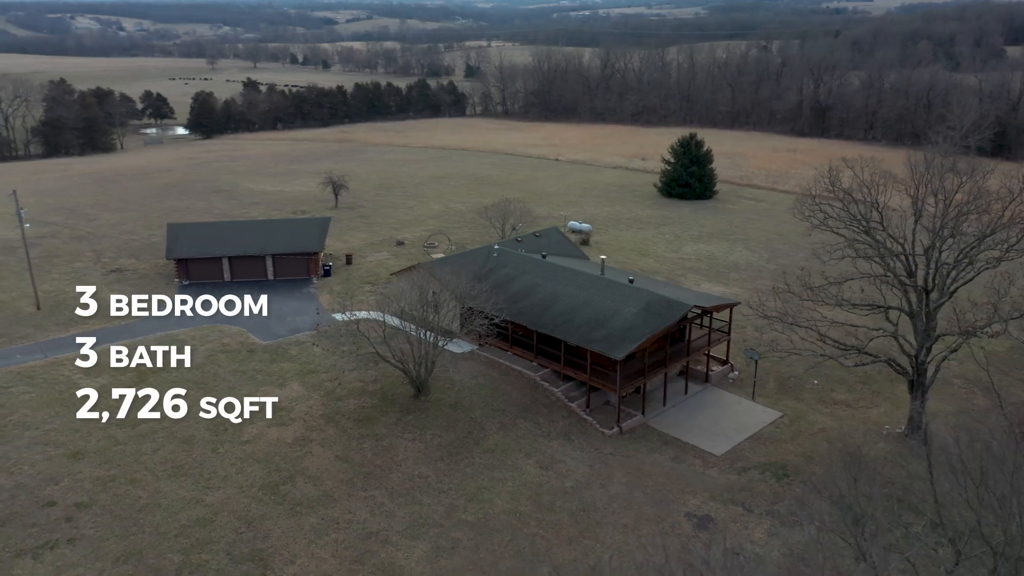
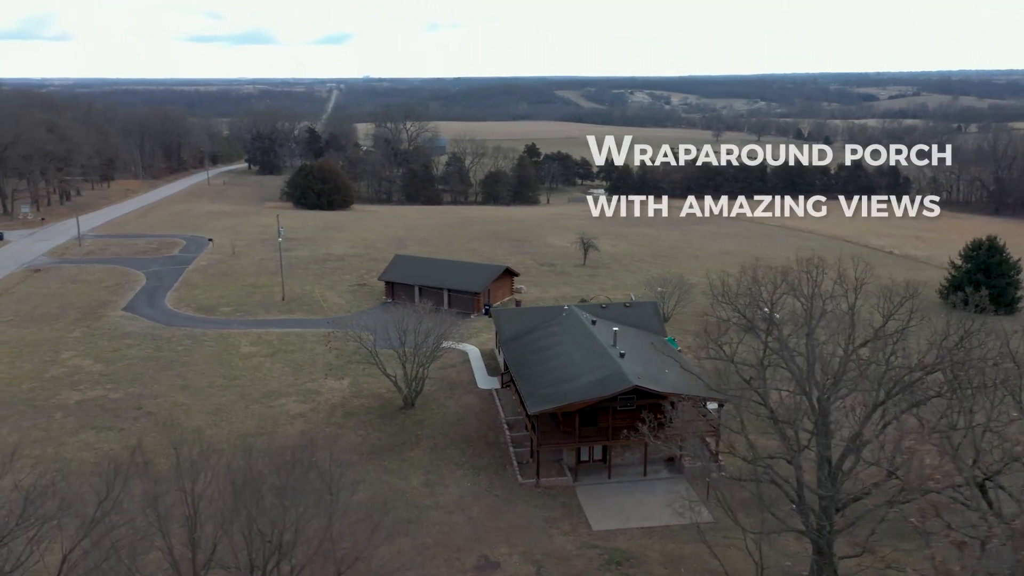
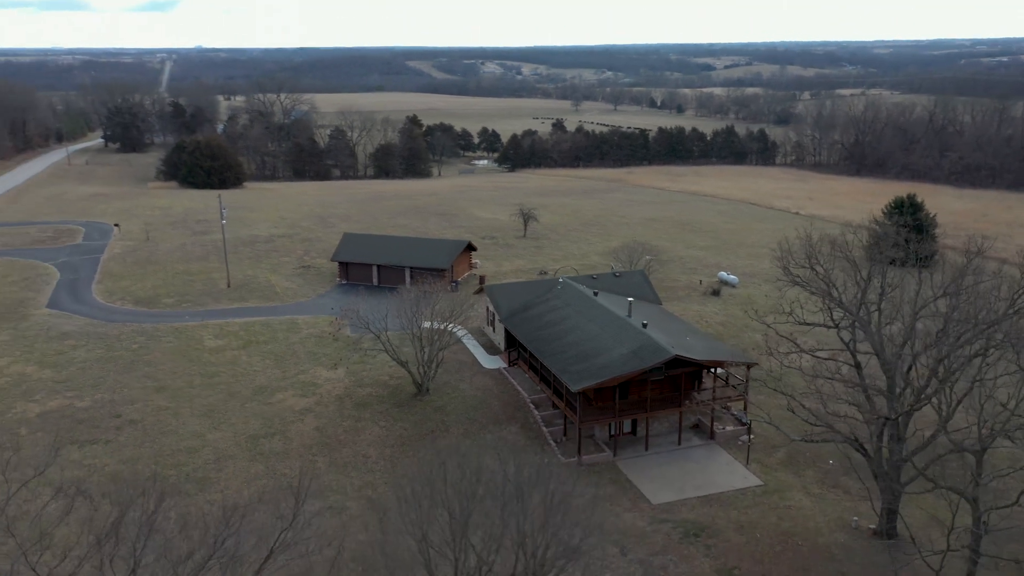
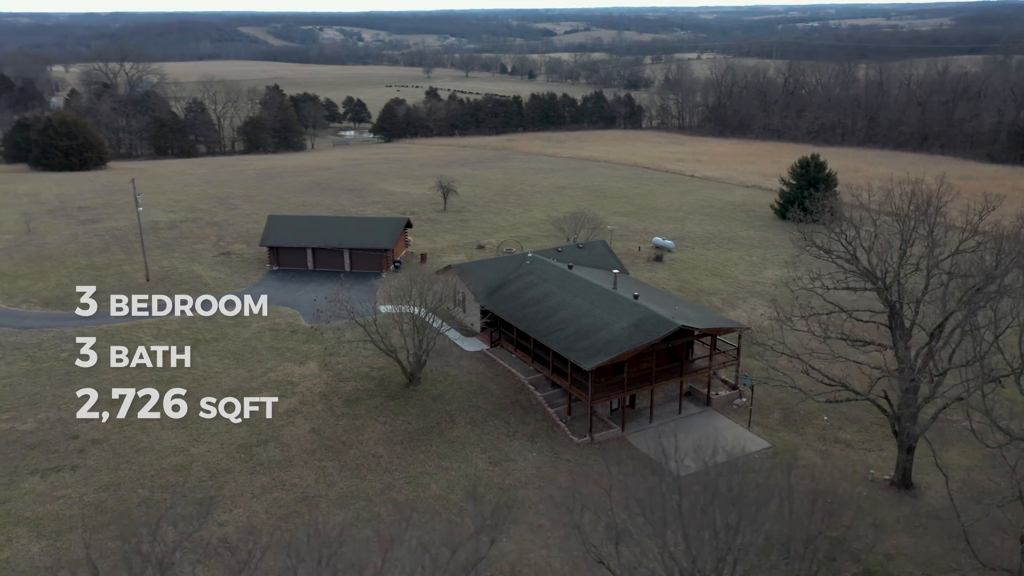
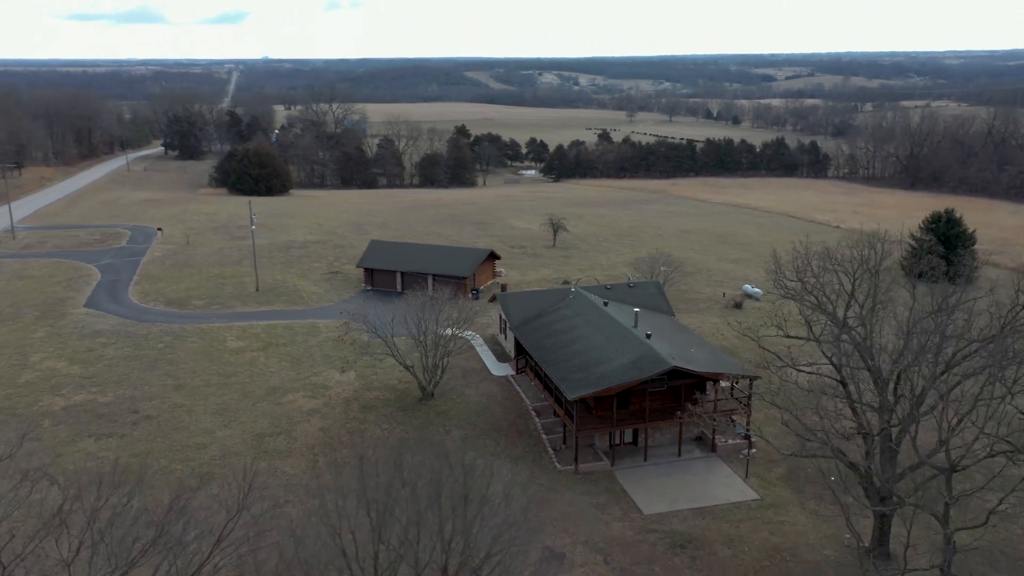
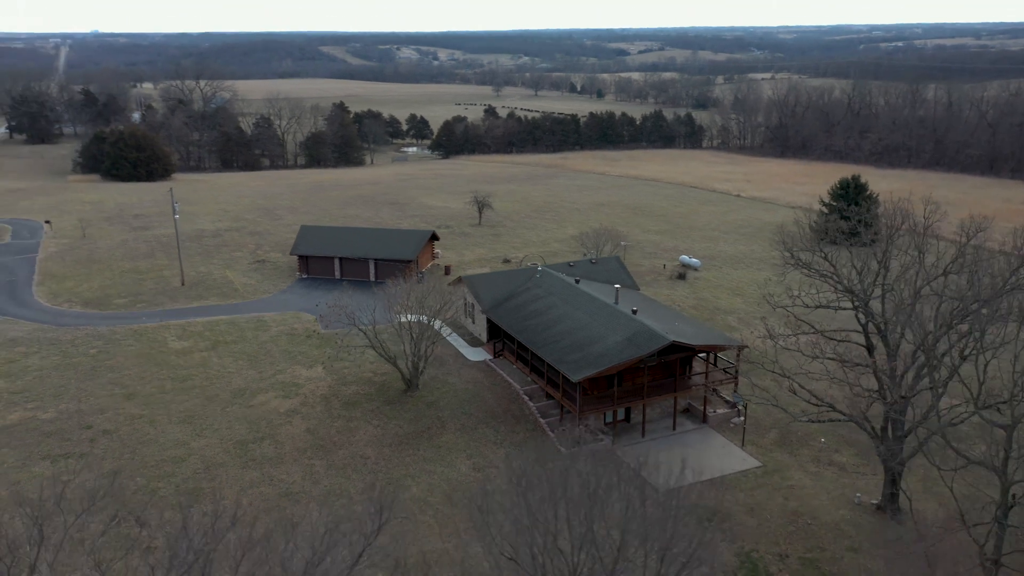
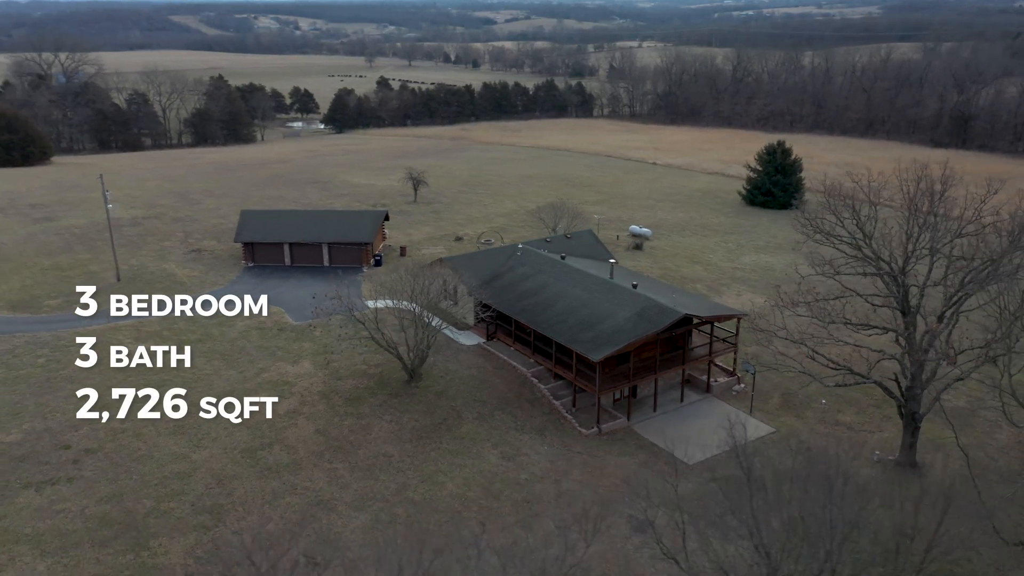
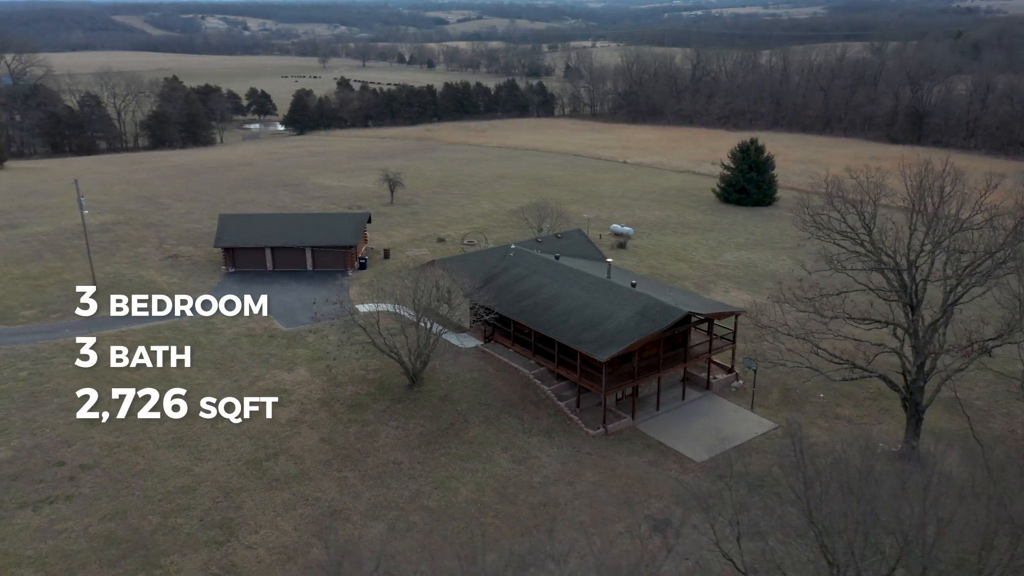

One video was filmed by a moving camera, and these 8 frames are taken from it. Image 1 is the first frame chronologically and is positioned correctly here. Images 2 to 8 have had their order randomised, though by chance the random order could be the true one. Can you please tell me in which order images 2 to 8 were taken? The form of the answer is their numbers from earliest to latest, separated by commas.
8, 7, 4, 6, 3, 5, 2
